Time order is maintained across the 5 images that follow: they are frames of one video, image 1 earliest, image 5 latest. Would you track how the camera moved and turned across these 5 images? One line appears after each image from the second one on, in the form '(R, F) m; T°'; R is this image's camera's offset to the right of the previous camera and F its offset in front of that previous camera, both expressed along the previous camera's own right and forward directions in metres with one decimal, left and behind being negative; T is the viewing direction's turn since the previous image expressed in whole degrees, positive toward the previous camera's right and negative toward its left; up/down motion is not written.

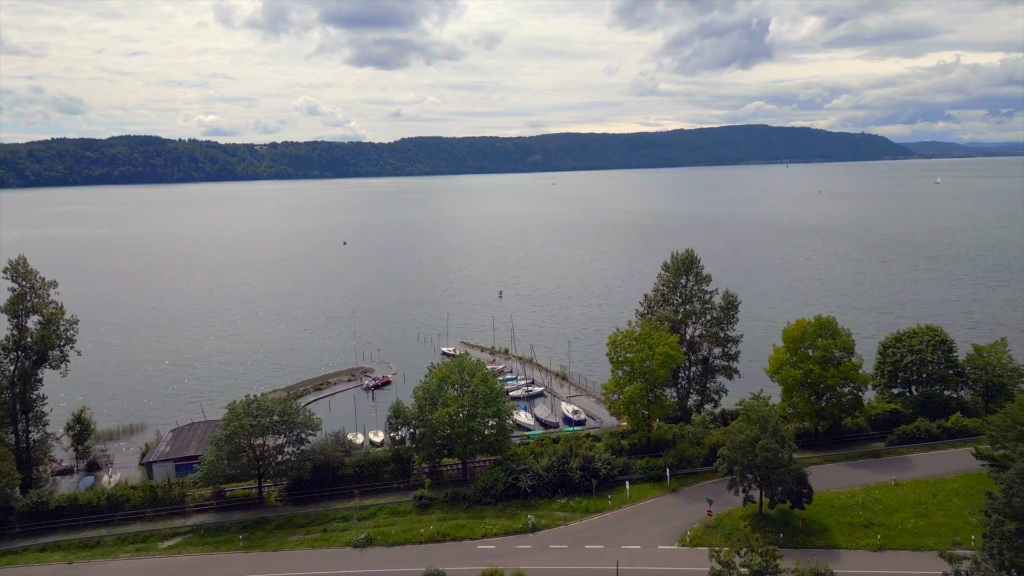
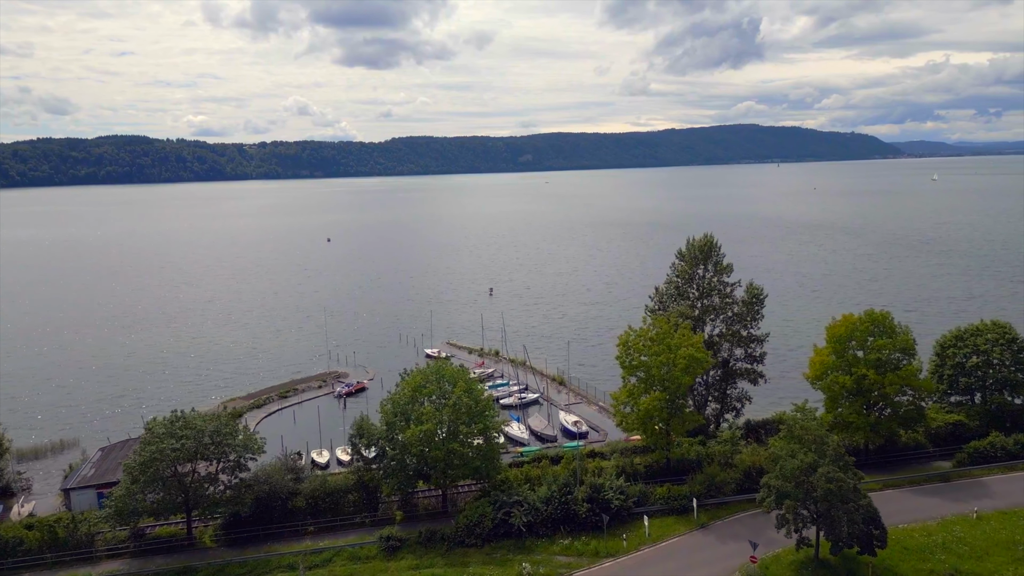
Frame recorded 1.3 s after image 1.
(+0.1, +8.2) m; +1°
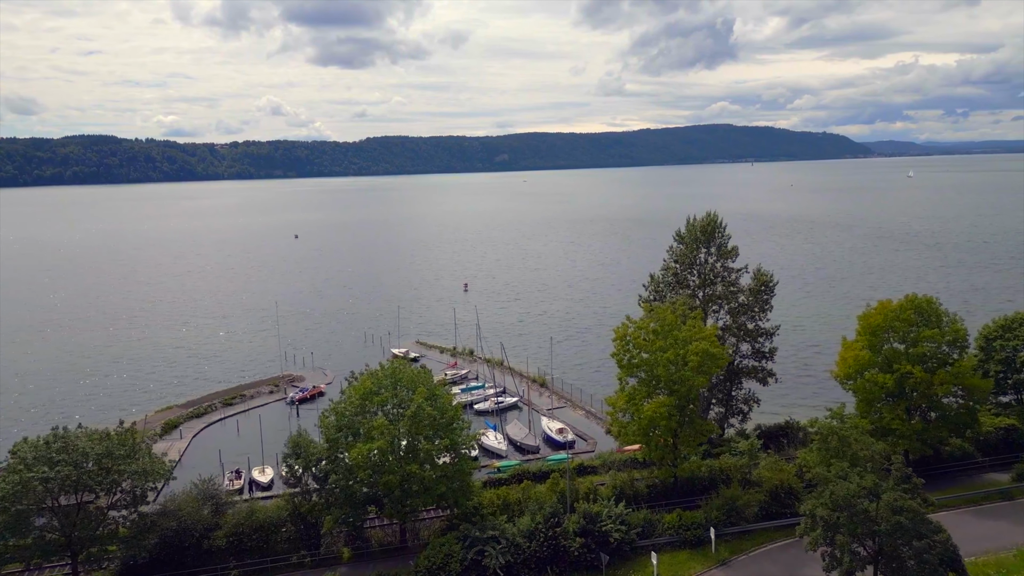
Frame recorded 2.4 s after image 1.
(+0.2, +6.9) m; +2°
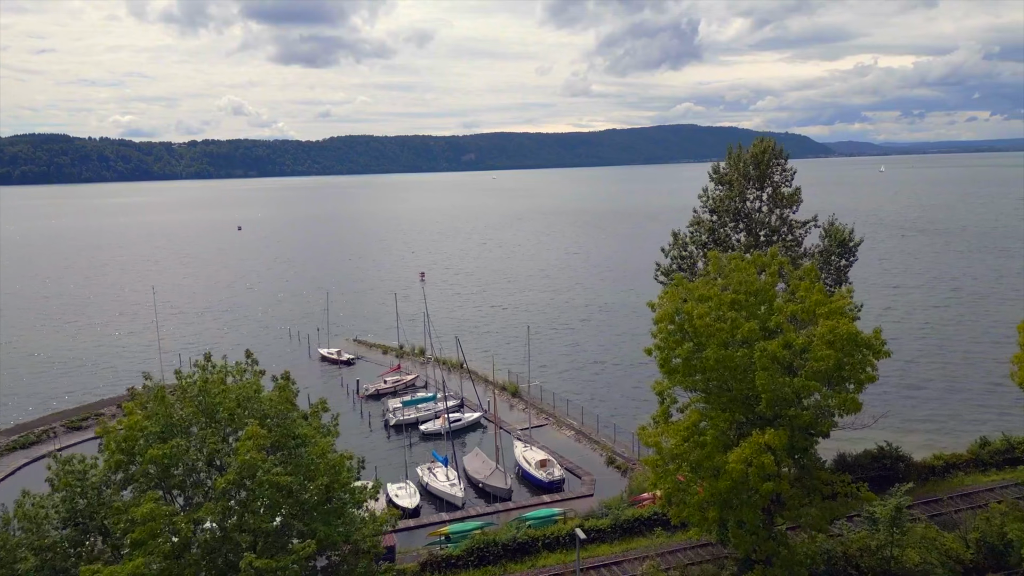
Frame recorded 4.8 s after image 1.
(+0.4, +15.2) m; +3°
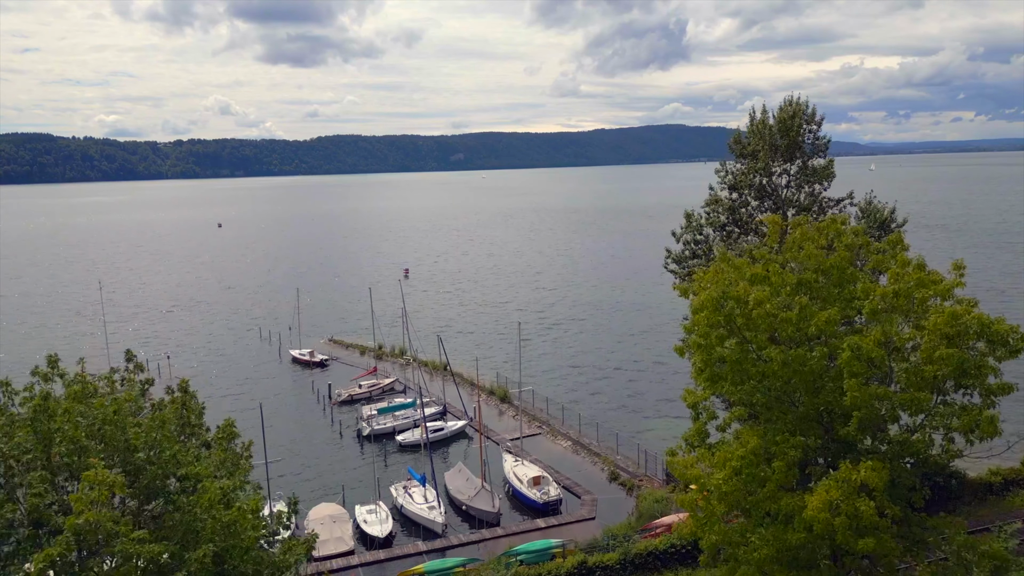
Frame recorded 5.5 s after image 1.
(0.0, +4.4) m; +1°
